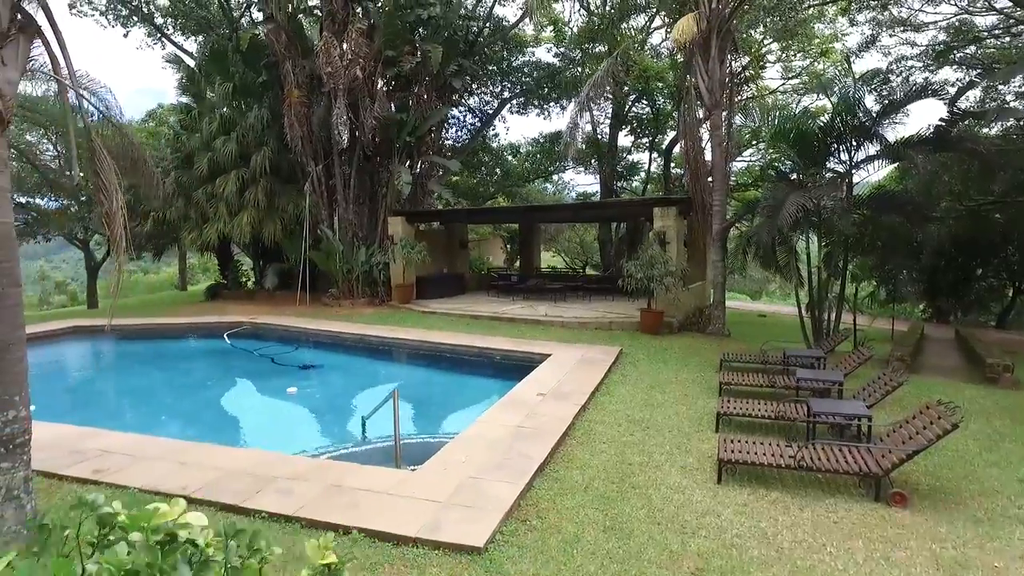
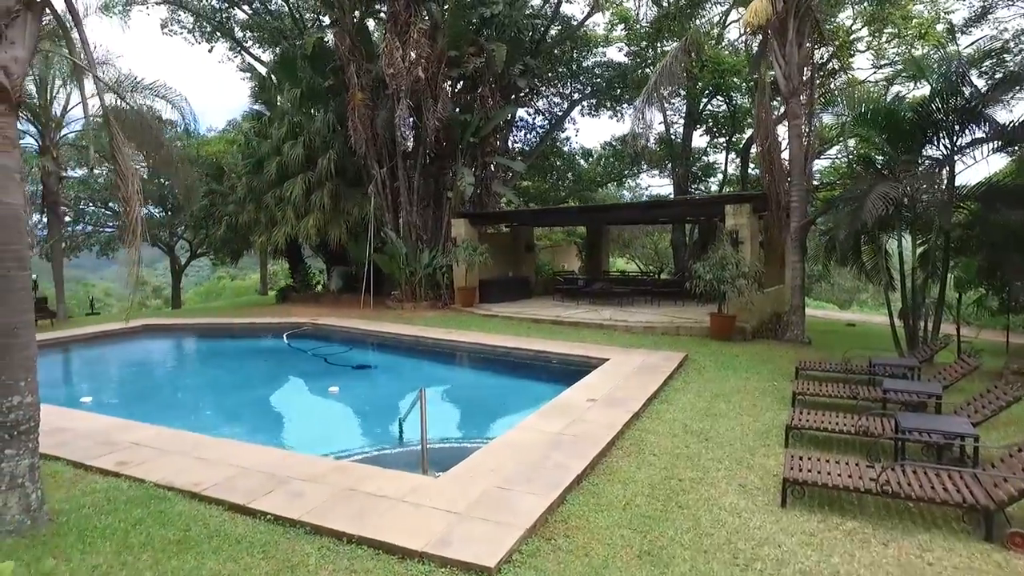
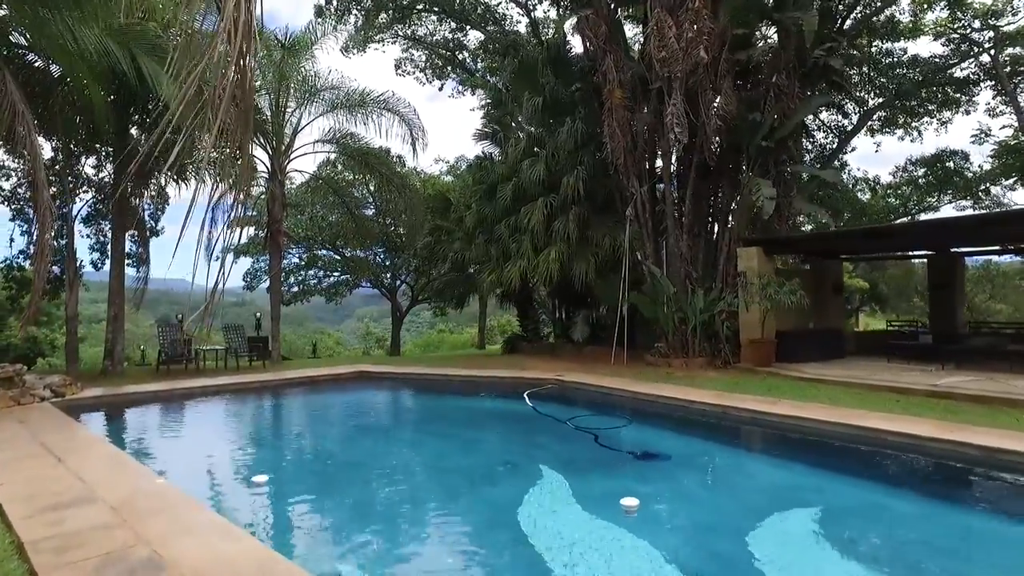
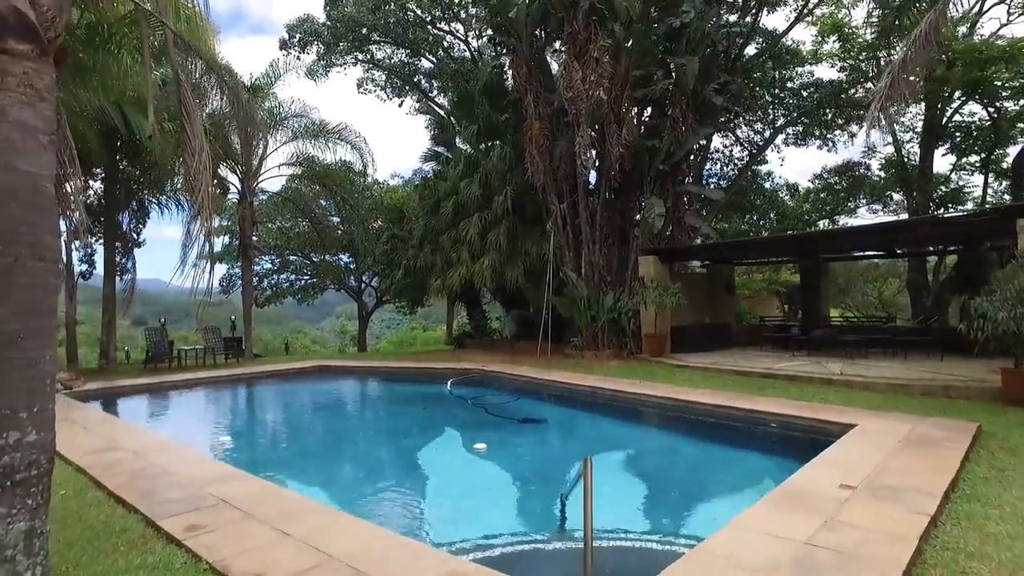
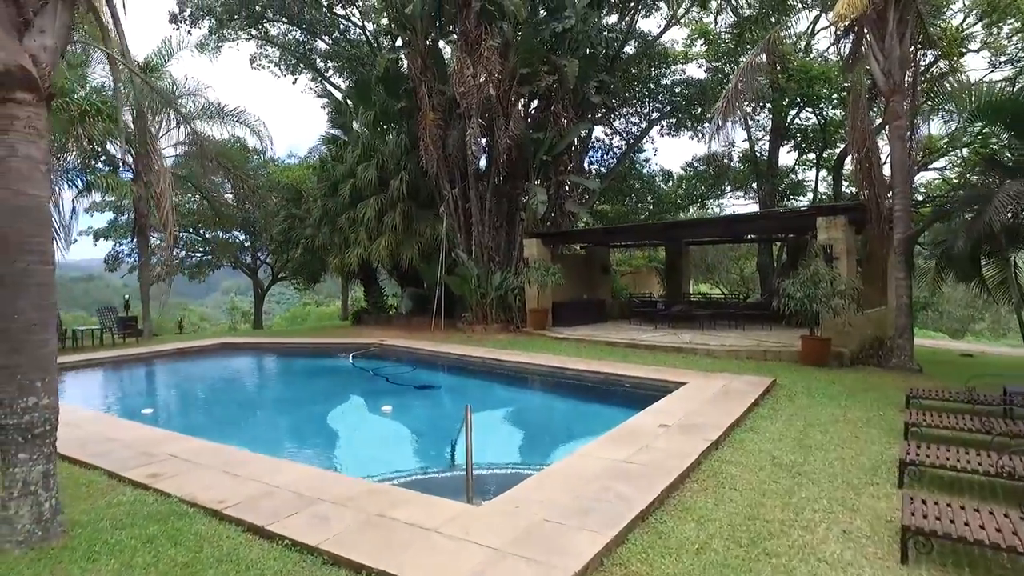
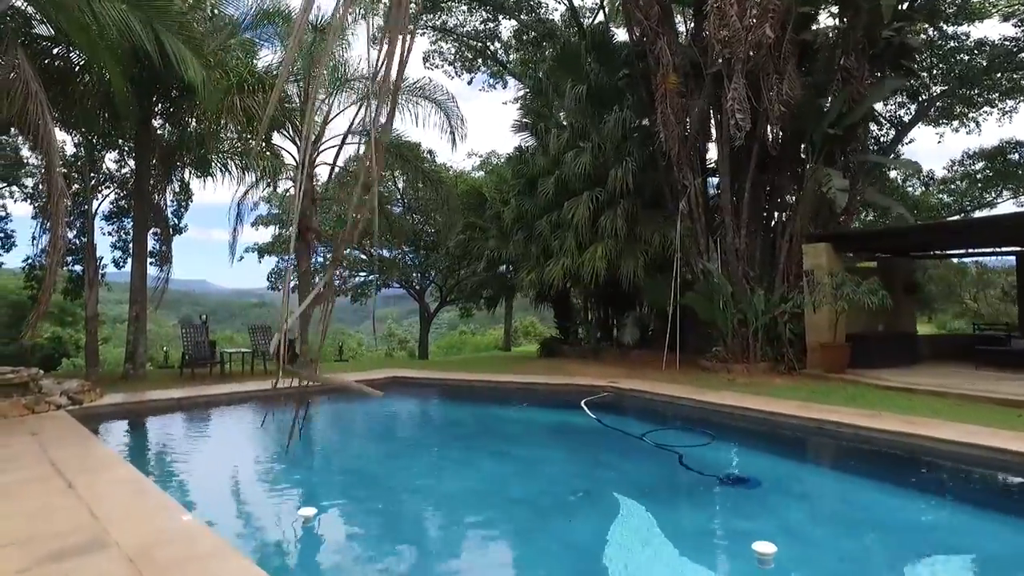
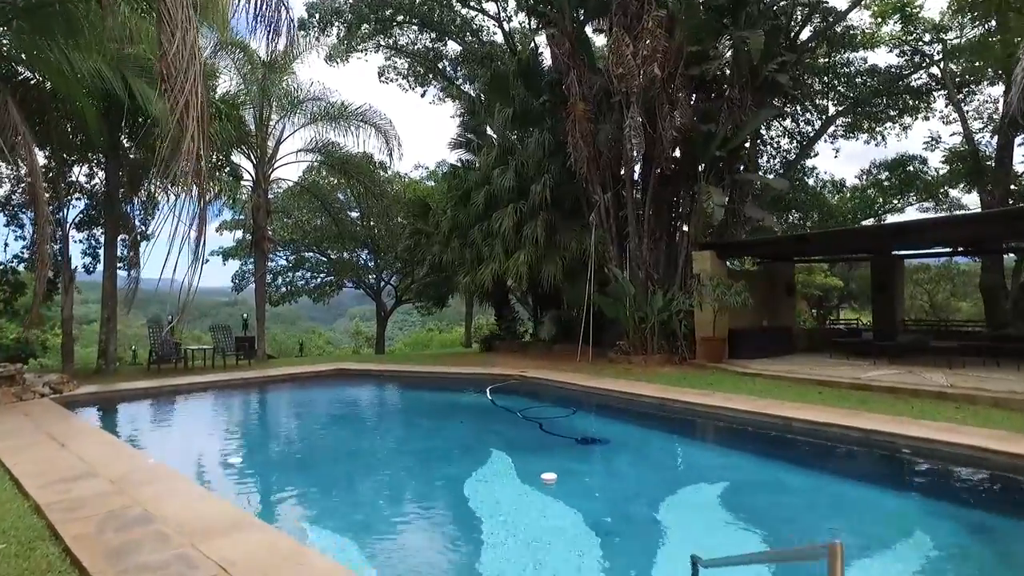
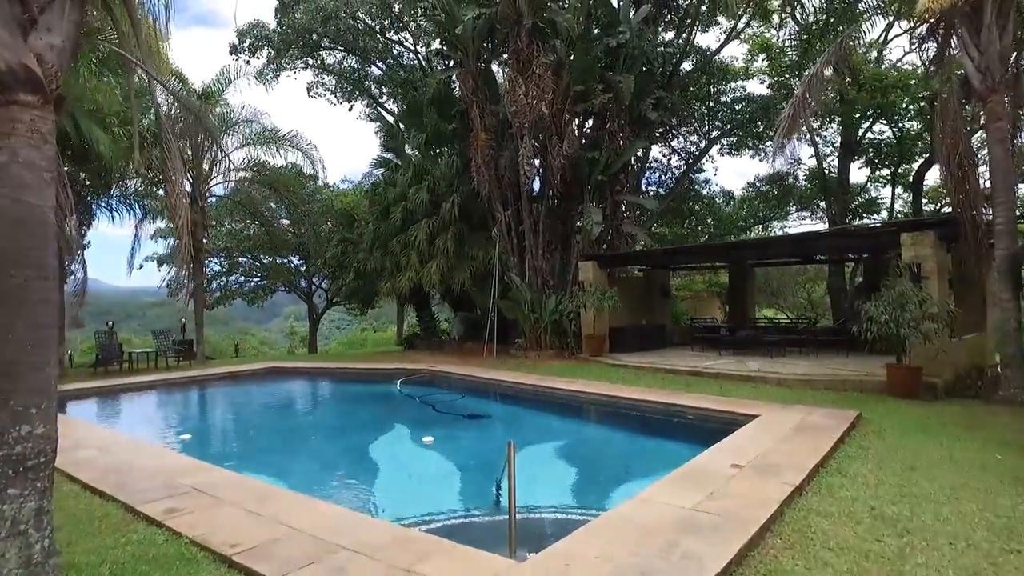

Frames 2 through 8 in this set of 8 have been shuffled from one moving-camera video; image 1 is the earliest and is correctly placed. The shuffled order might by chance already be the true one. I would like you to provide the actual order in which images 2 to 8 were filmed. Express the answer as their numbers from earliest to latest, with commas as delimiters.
2, 5, 8, 4, 7, 3, 6
